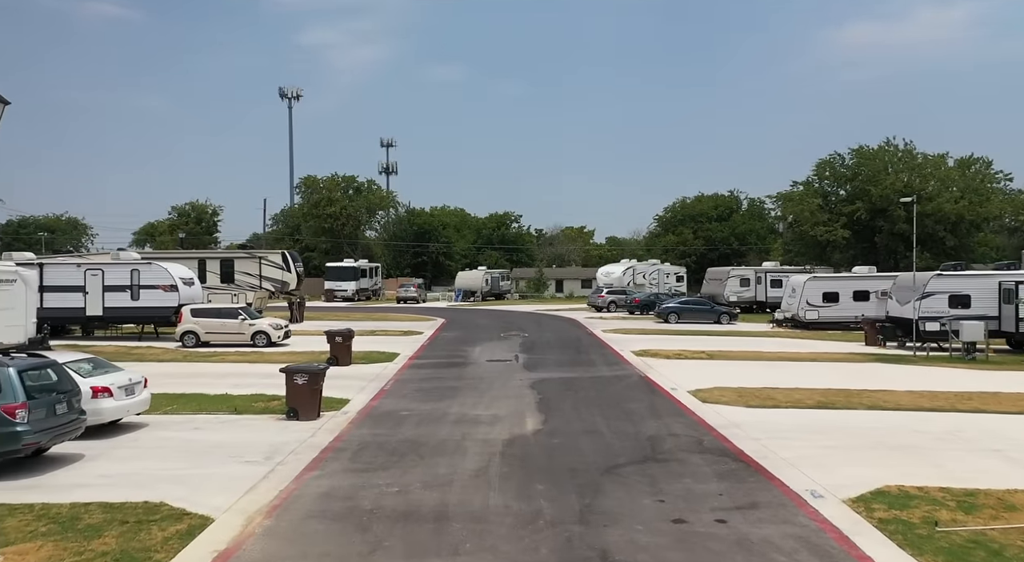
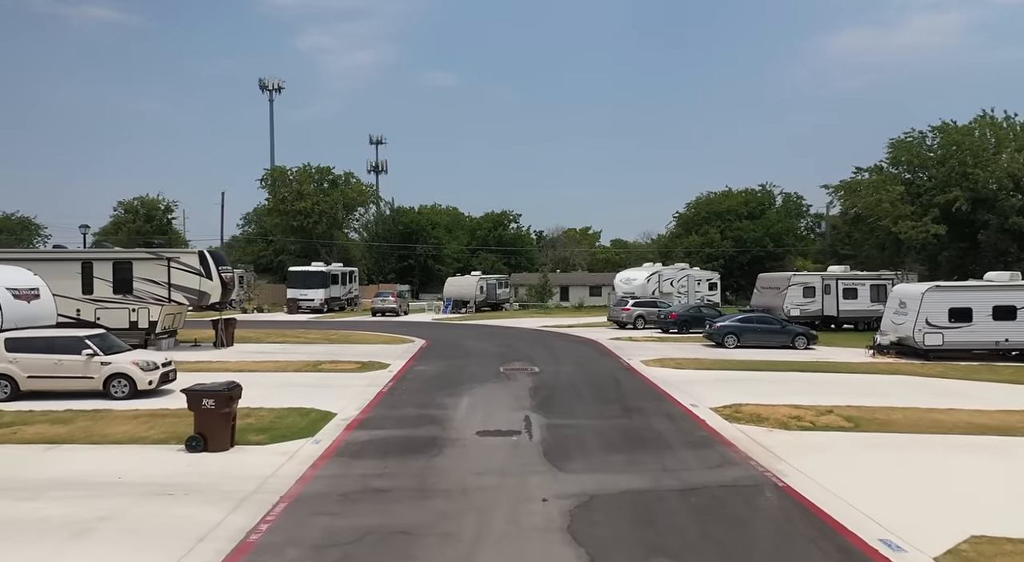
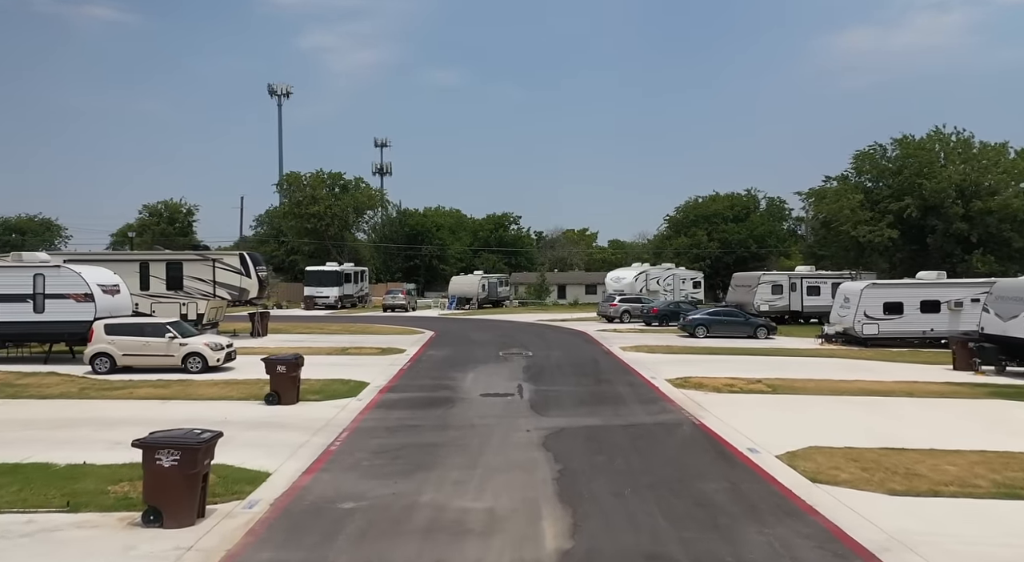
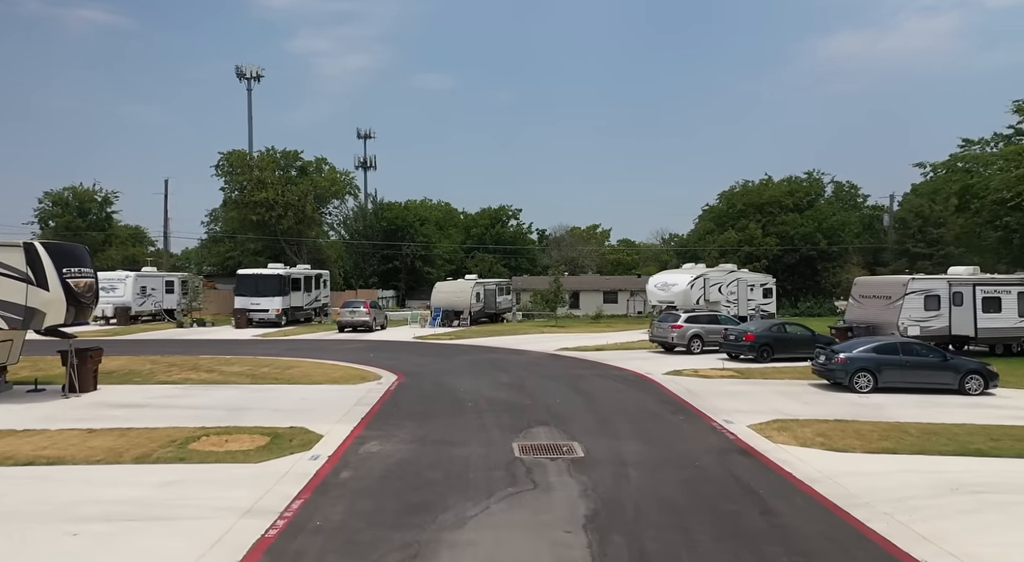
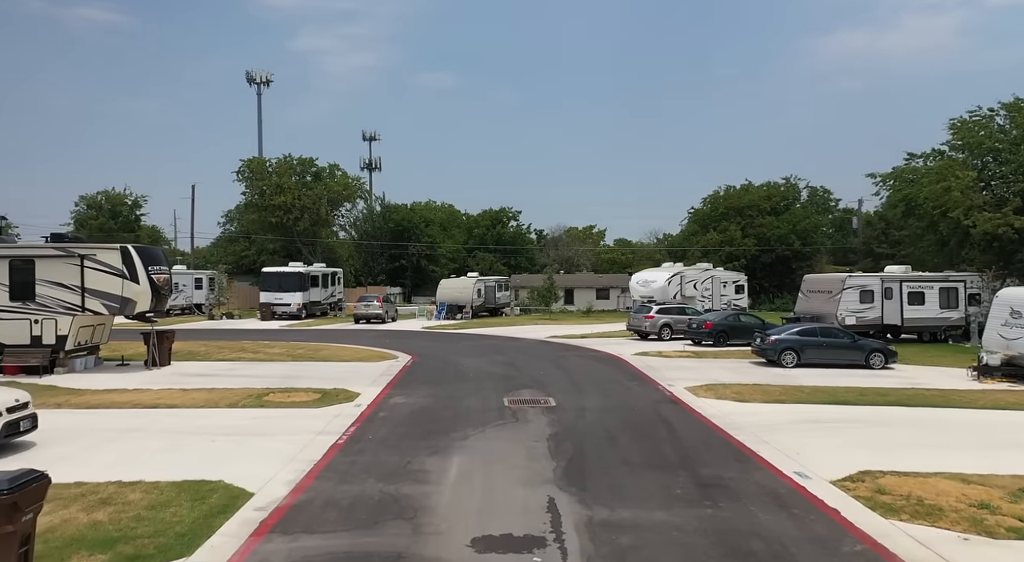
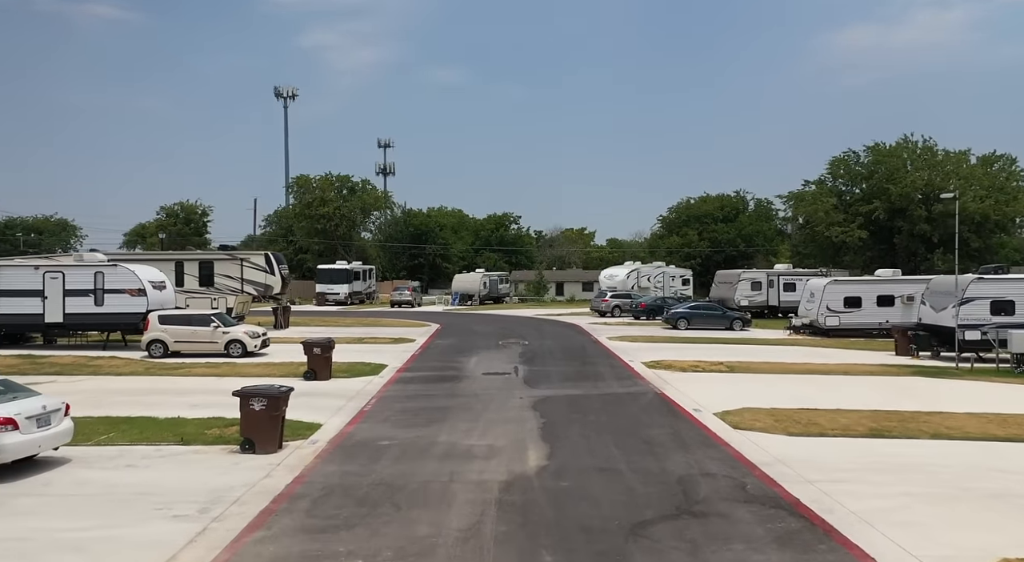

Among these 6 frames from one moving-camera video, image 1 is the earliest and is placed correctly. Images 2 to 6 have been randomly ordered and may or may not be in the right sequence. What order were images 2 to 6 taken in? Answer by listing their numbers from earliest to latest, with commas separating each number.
6, 3, 2, 5, 4
